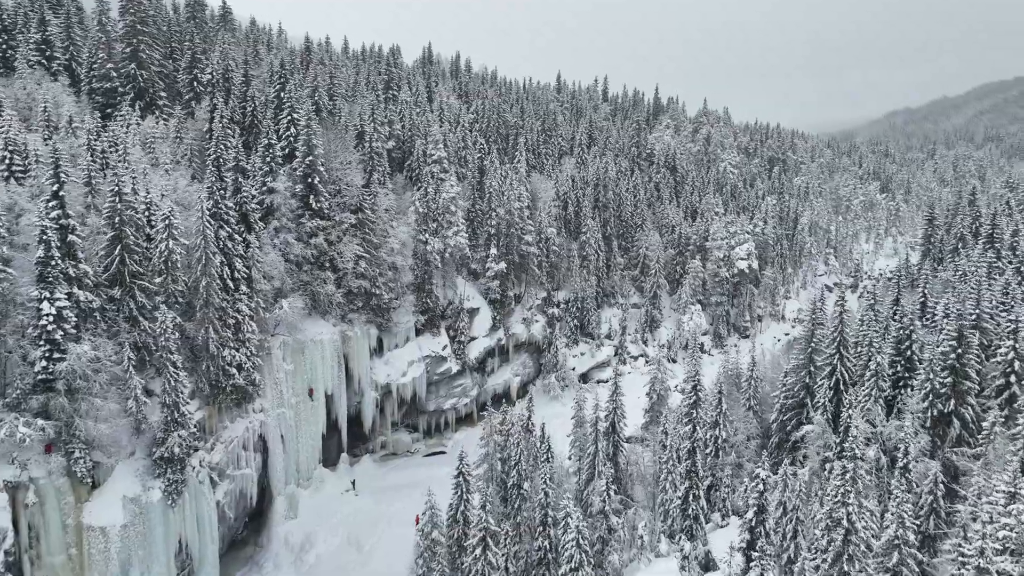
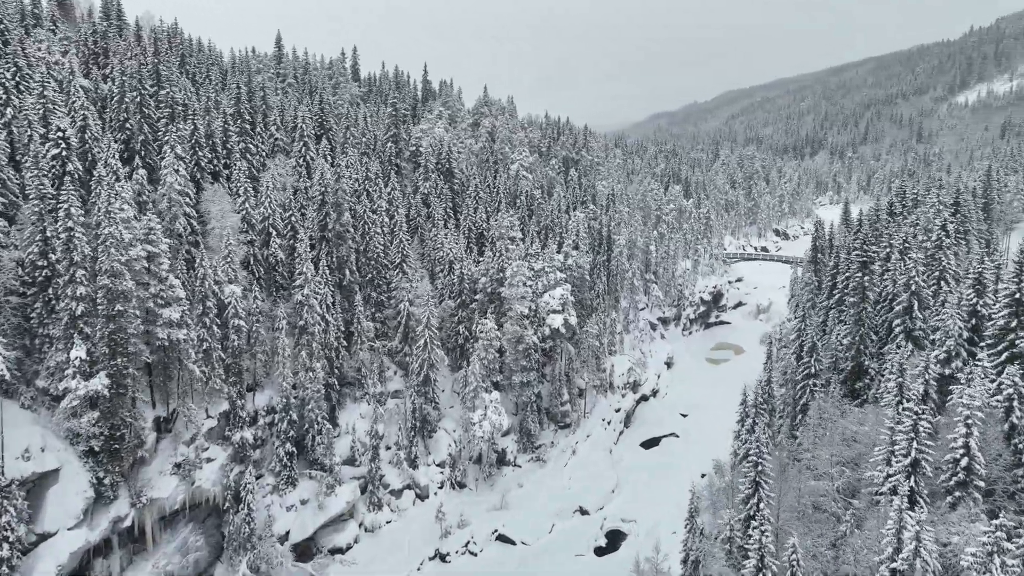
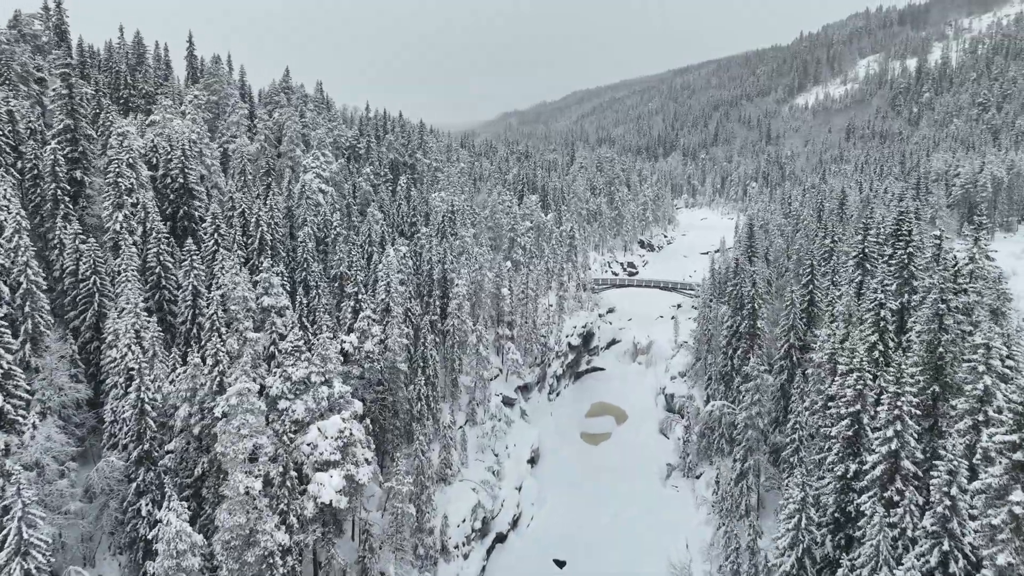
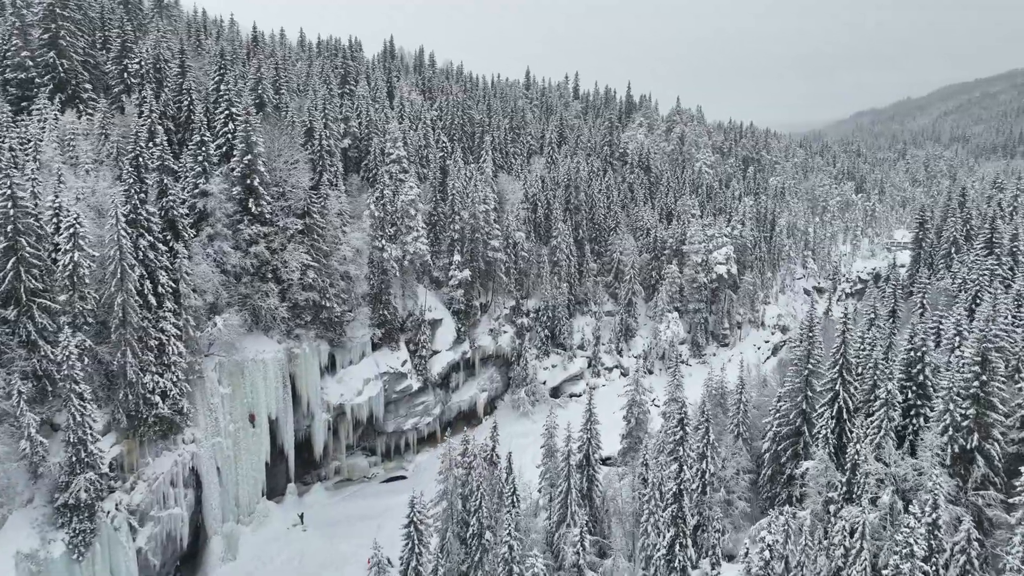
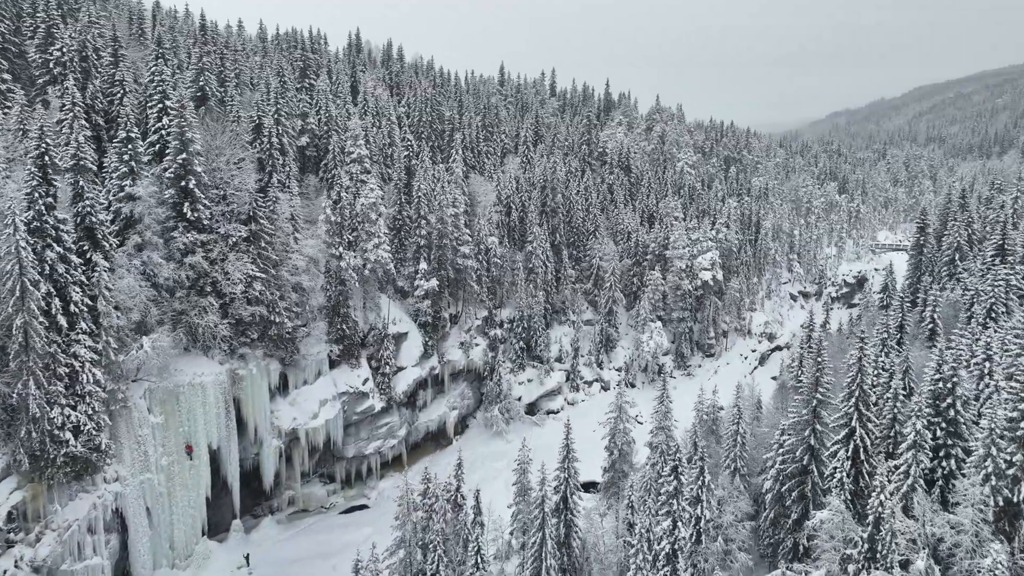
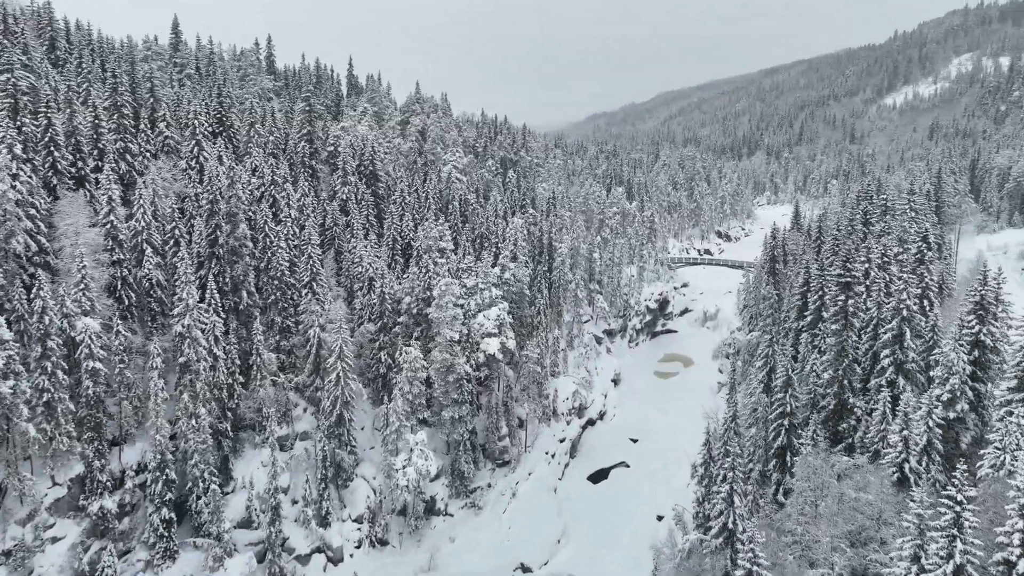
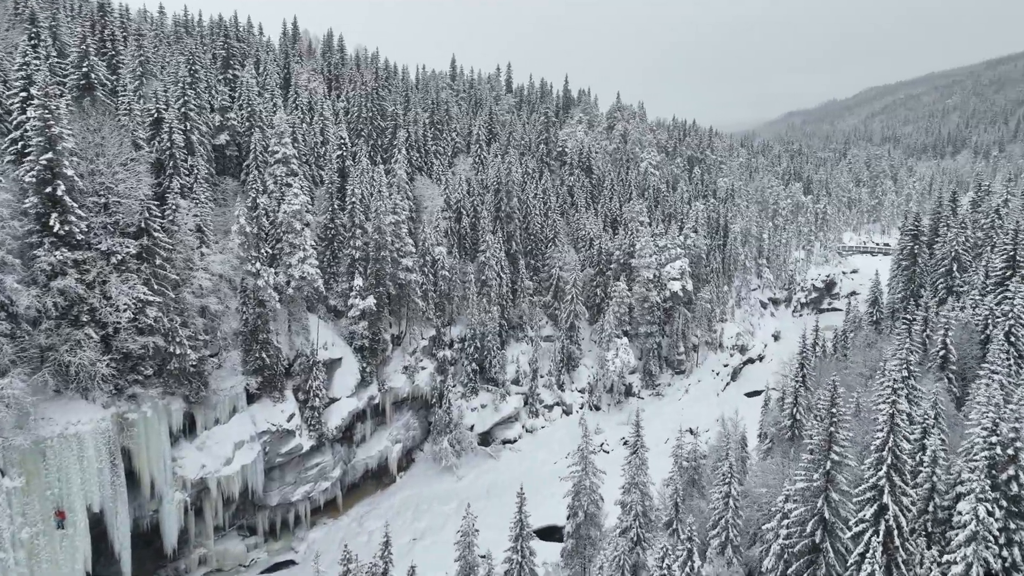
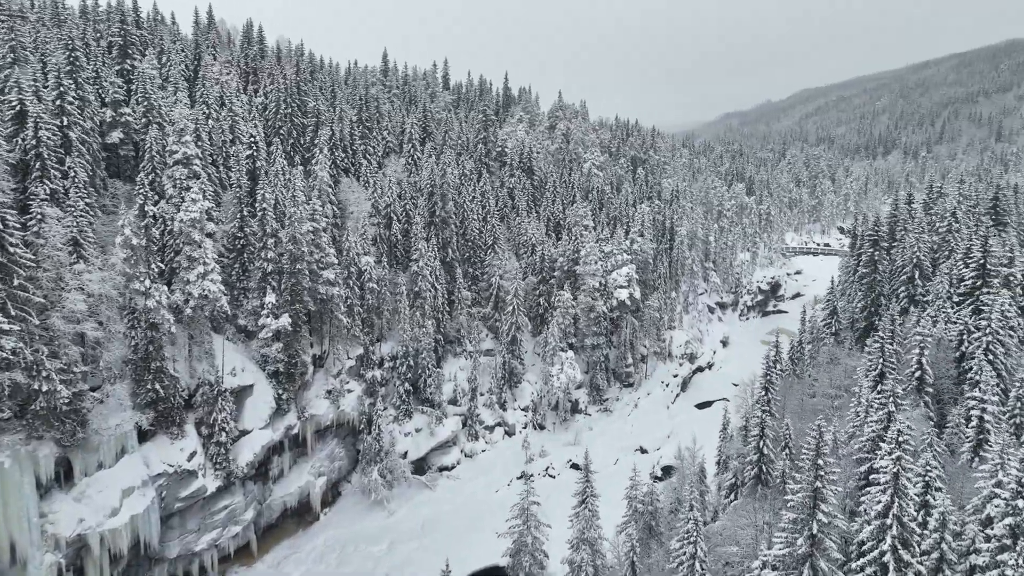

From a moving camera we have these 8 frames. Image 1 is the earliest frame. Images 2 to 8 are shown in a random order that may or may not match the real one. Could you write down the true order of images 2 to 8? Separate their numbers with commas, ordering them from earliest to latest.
4, 5, 7, 8, 2, 6, 3
